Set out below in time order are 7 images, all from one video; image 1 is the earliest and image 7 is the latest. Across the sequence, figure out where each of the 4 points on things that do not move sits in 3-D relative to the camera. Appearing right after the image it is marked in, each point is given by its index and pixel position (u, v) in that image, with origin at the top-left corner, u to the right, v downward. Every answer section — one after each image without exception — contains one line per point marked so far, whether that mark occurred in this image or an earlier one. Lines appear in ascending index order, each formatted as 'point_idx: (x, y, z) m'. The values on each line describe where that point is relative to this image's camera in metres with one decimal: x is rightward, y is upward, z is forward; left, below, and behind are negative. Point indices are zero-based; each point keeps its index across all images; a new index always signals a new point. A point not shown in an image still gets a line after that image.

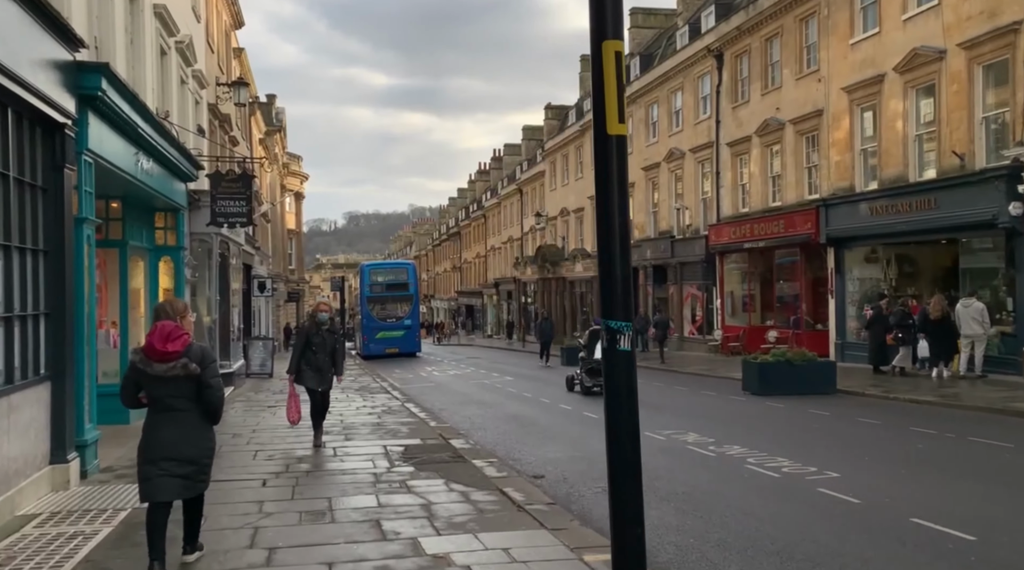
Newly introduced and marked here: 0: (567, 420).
0: (+0.8, -2.1, +13.7) m
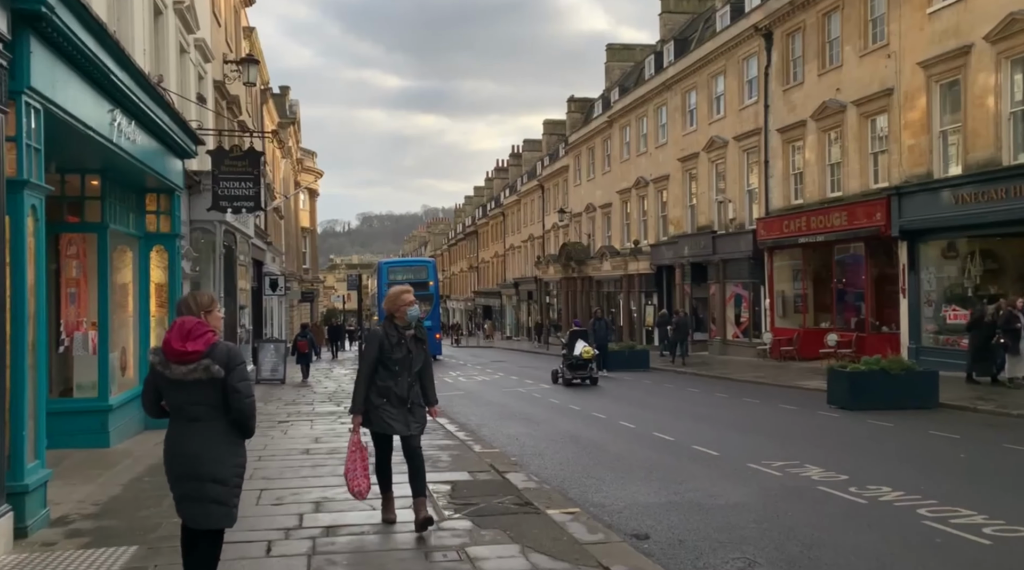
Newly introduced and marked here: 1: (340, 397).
0: (+1.6, -2.0, +11.3) m
1: (-3.6, -2.3, +18.7) m
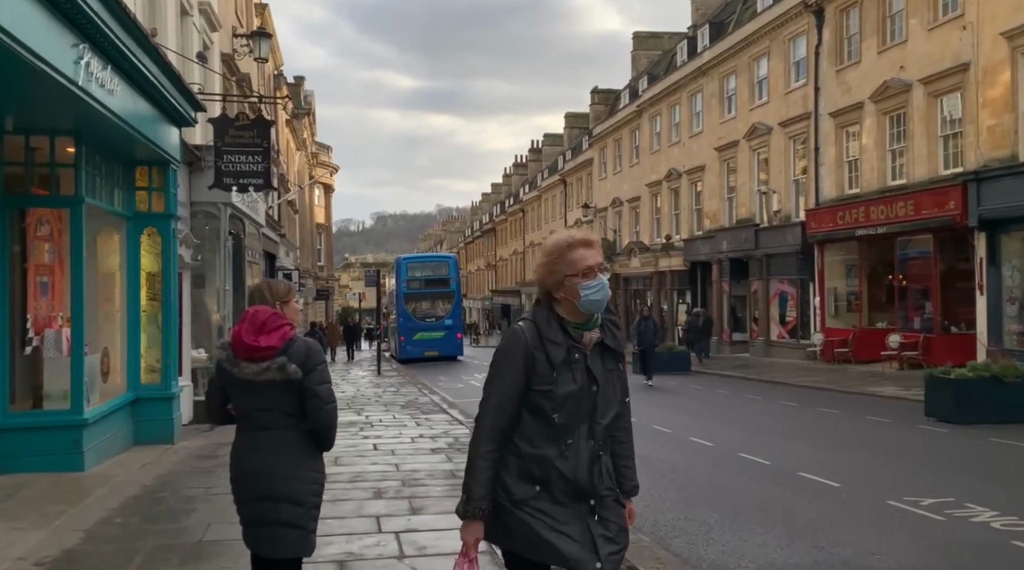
0: (+2.2, -1.9, +9.3) m
1: (-2.8, -2.2, +16.8) m
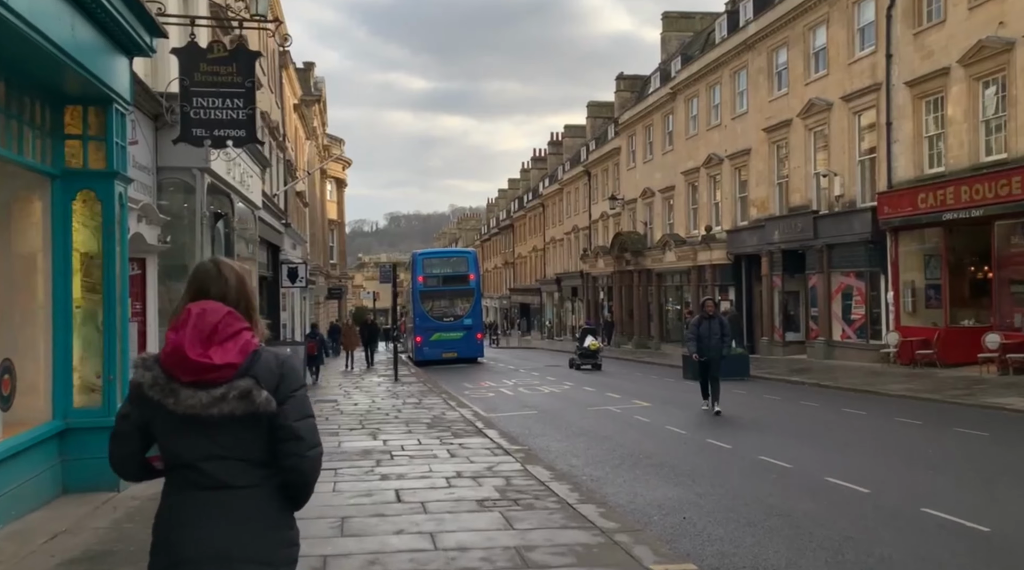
0: (+2.9, -1.7, +6.2) m
1: (-2.1, -2.1, +13.7) m
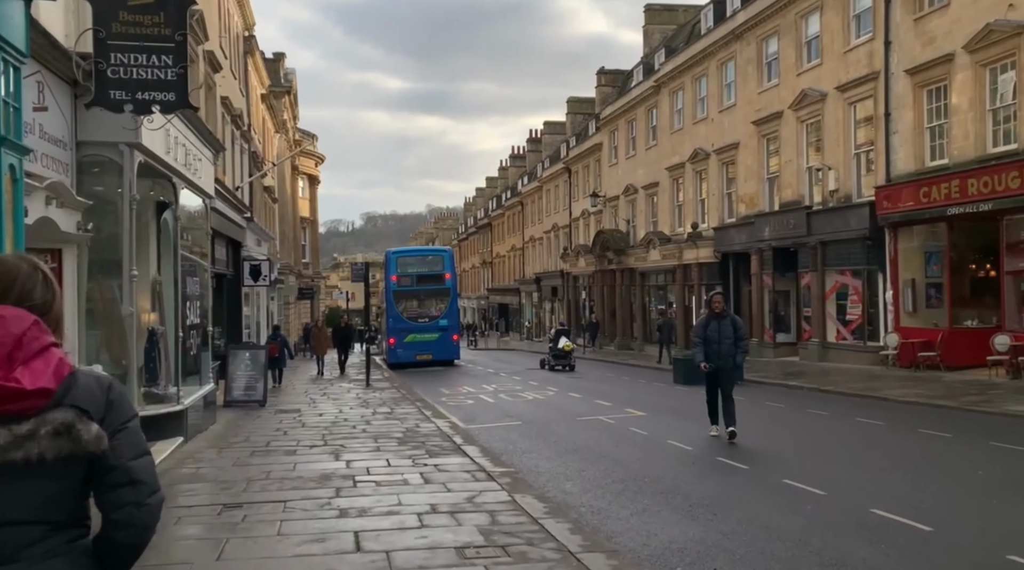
0: (+2.8, -1.7, +4.8) m
1: (-2.3, -2.0, +12.2) m
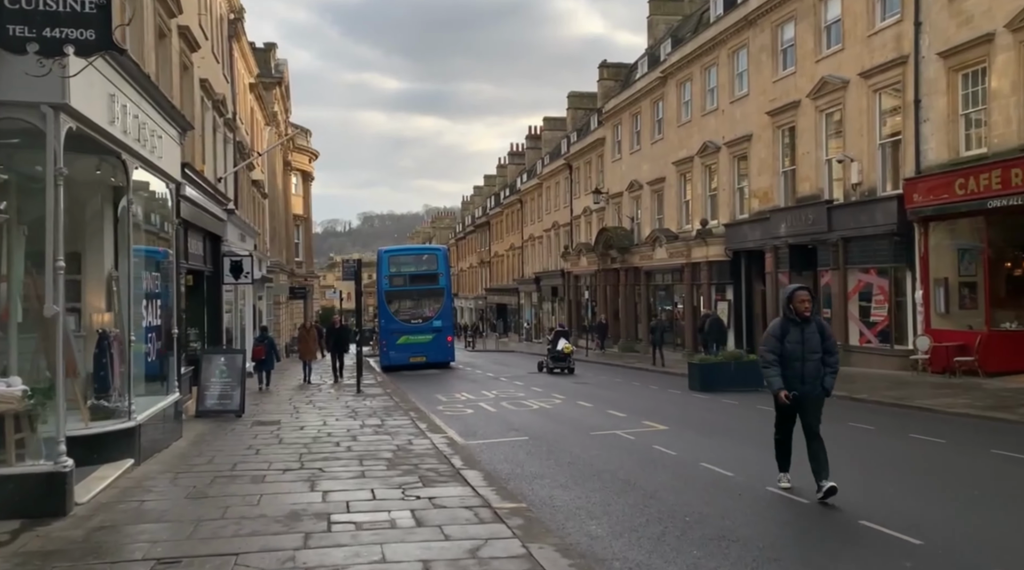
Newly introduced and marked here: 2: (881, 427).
0: (+2.9, -1.7, +3.2) m
1: (-2.3, -2.0, +10.6) m
2: (+5.2, -2.0, +12.7) m
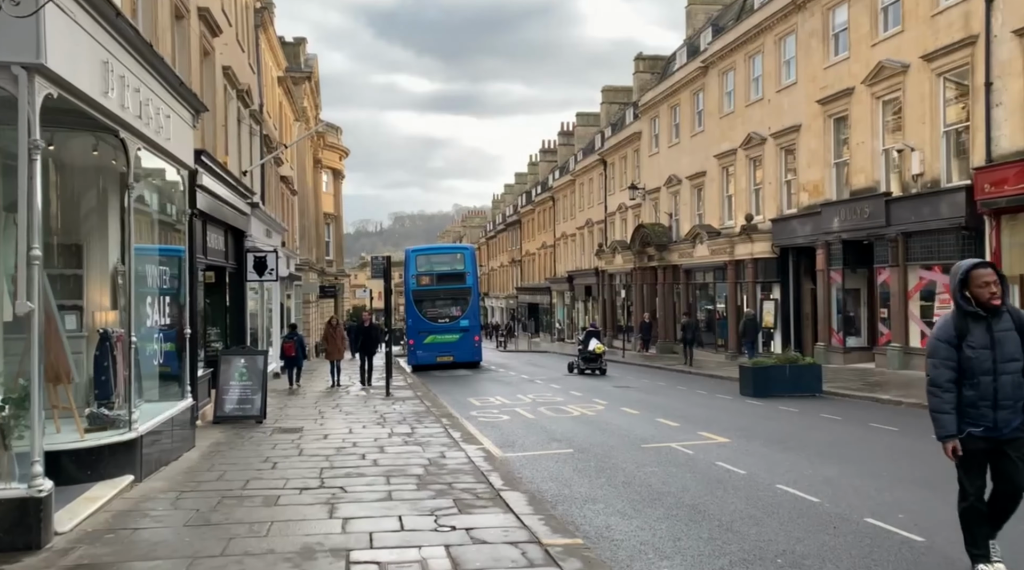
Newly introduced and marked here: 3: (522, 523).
0: (+3.1, -1.6, +1.9) m
1: (-1.8, -1.9, +9.5) m
2: (+5.7, -2.0, +11.3) m
3: (+0.1, -1.8, +6.9) m
